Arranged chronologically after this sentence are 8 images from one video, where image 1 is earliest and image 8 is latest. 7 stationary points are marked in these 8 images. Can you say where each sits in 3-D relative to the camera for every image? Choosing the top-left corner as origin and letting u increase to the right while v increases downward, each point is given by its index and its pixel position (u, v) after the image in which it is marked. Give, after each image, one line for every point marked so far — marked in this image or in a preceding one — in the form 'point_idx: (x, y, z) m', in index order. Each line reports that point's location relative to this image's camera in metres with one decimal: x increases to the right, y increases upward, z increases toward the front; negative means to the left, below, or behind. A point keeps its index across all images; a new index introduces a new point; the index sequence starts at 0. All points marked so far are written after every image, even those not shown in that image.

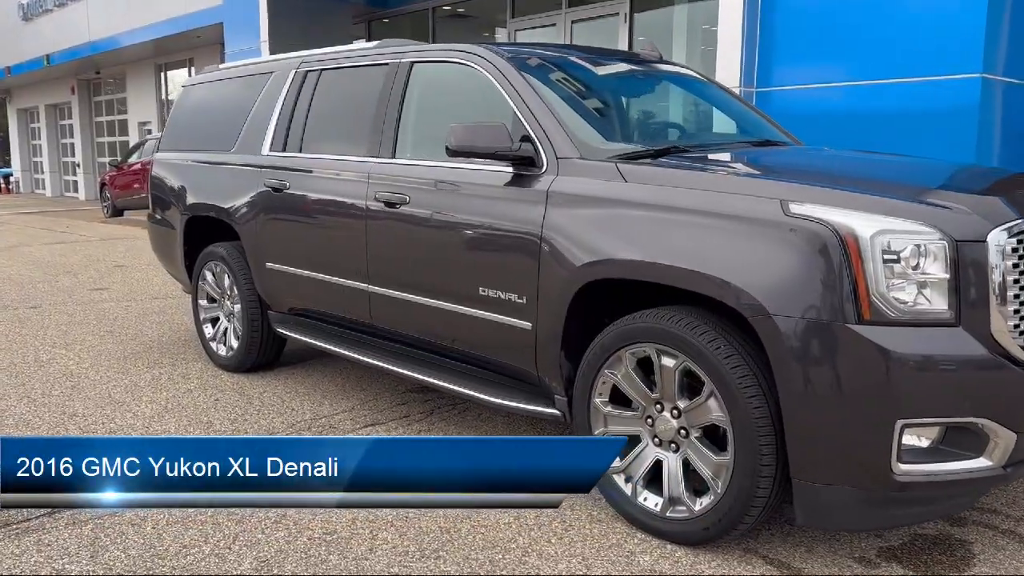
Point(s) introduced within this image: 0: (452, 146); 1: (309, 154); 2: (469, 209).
0: (-0.2, +0.6, +3.7) m
1: (-1.1, +0.7, +4.9) m
2: (-0.2, +0.3, +3.9) m
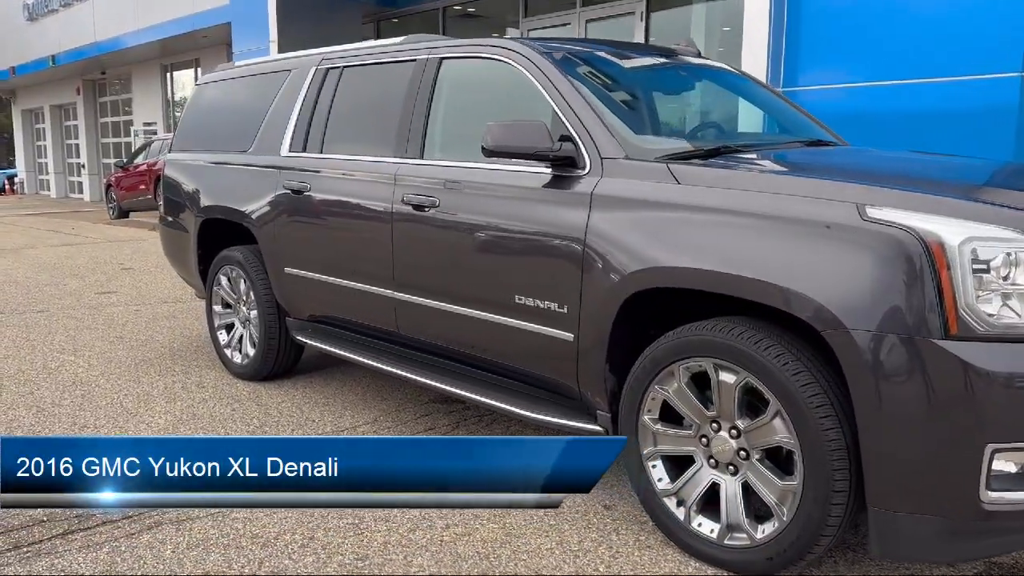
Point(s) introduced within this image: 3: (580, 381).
0: (-0.1, +0.5, +3.5) m
1: (-0.9, +0.7, +4.7) m
2: (0.0, +0.3, +3.6) m
3: (+0.3, -0.3, +3.4) m
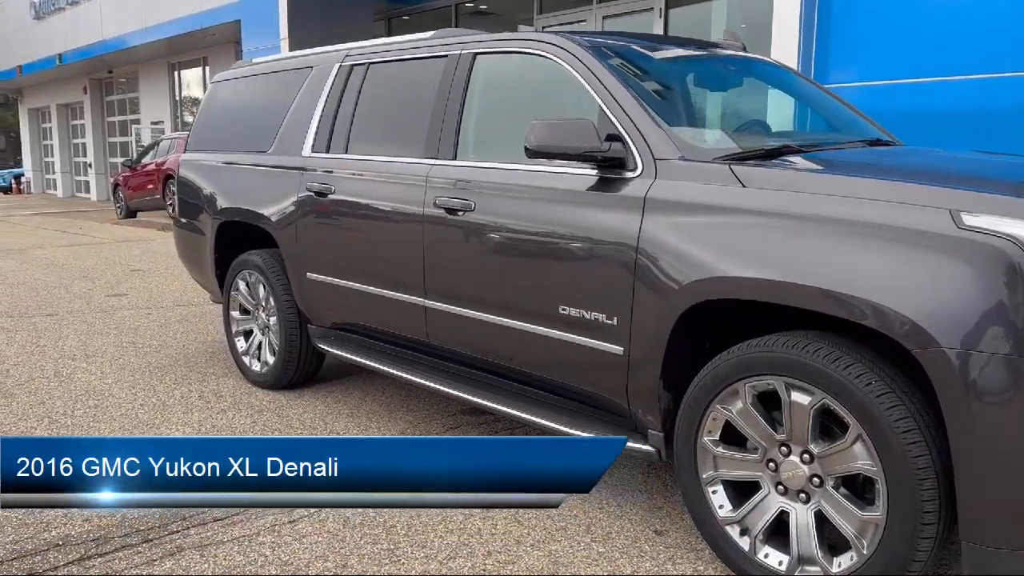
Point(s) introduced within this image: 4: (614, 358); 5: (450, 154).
0: (+0.1, +0.5, +3.2) m
1: (-0.8, +0.7, +4.5) m
2: (+0.1, +0.3, +3.4) m
3: (+0.4, -0.4, +3.2) m
4: (+0.4, -0.2, +3.2) m
5: (-0.3, +0.6, +4.0) m
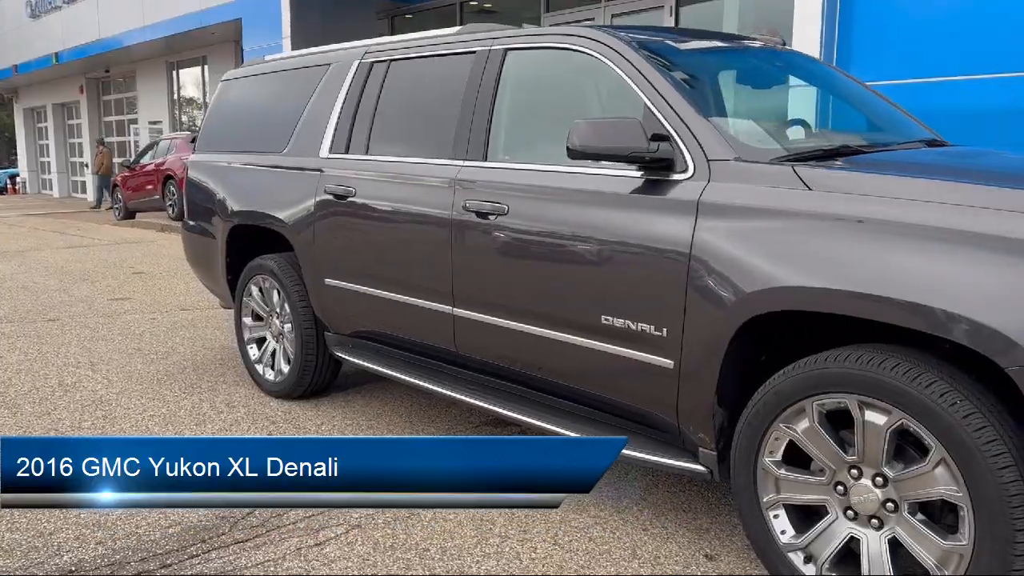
0: (+0.2, +0.5, +3.1) m
1: (-0.6, +0.6, +4.3) m
2: (+0.3, +0.2, +3.2) m
3: (+0.6, -0.4, +3.0) m
4: (+0.5, -0.3, +3.0) m
5: (-0.1, +0.6, +3.8) m
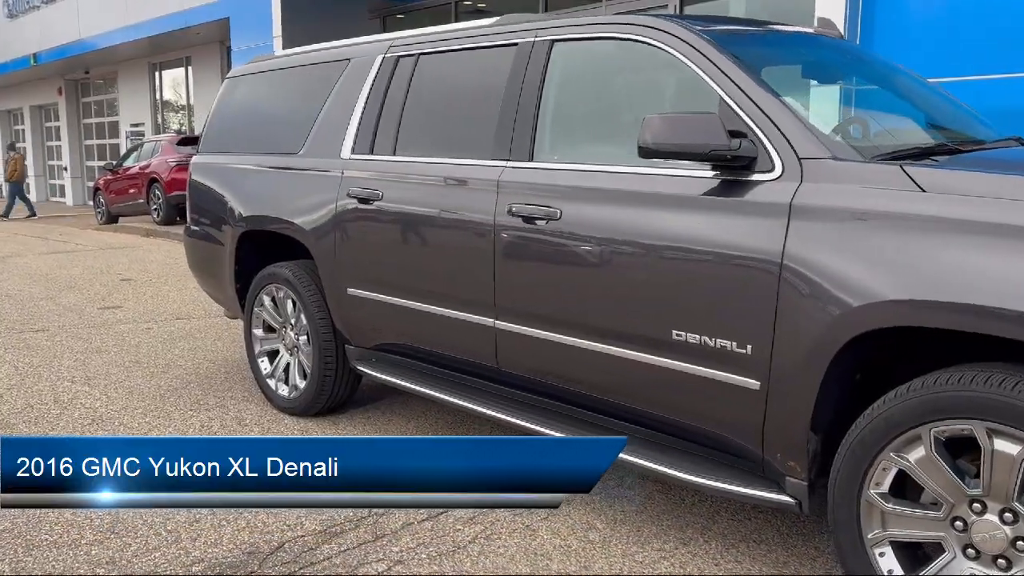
0: (+0.4, +0.4, +2.8) m
1: (-0.5, +0.6, +4.0) m
2: (+0.5, +0.2, +3.0) m
3: (+0.8, -0.5, +2.7) m
4: (+0.7, -0.3, +2.7) m
5: (+0.1, +0.5, +3.5) m
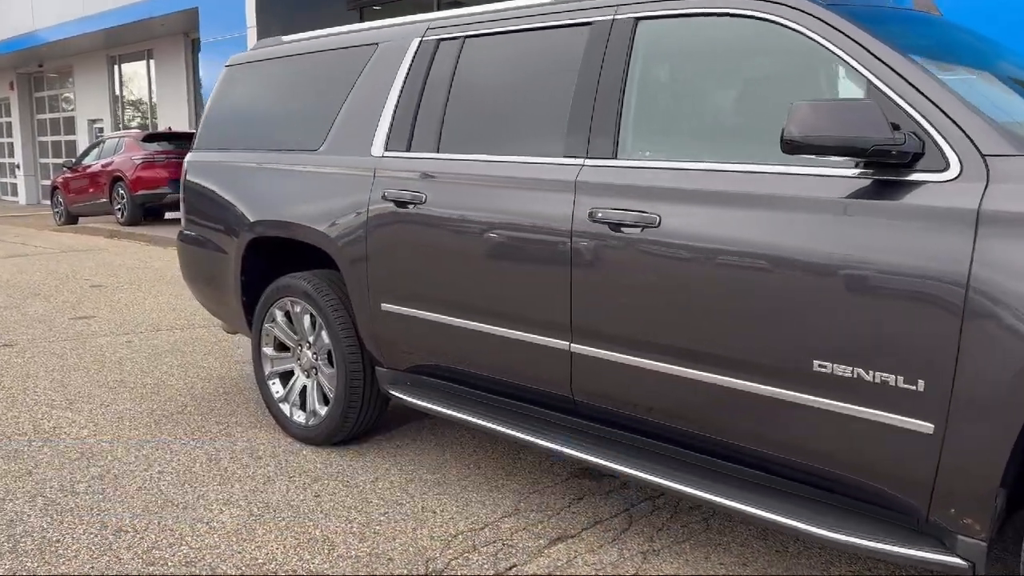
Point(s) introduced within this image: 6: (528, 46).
0: (+0.7, +0.4, +2.3) m
1: (-0.2, +0.5, +3.5) m
2: (+0.8, +0.1, +2.5) m
3: (+1.1, -0.5, +2.3) m
4: (+1.0, -0.4, +2.3) m
5: (+0.3, +0.5, +3.0) m
6: (0.0, +0.9, +3.4) m
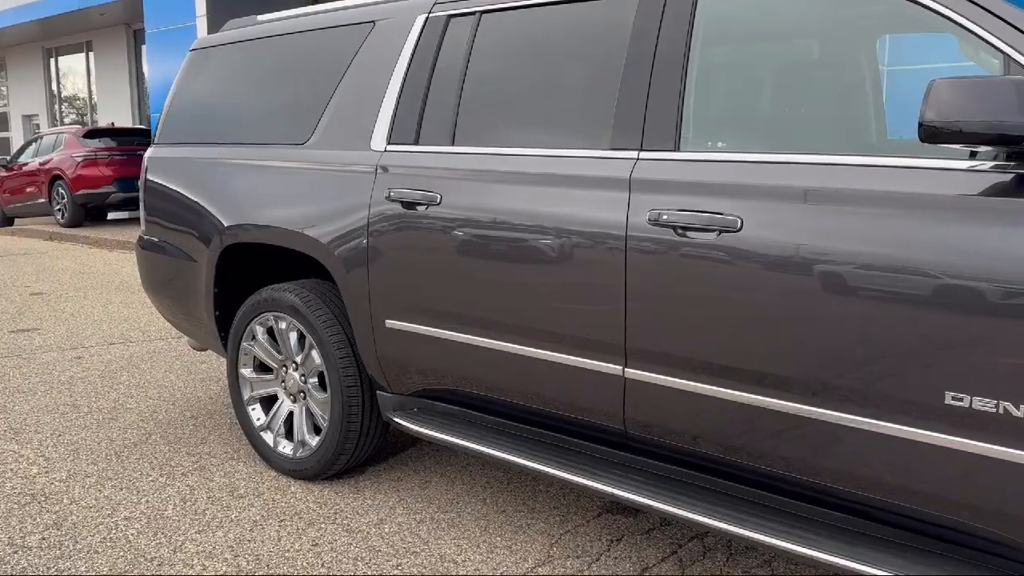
0: (+0.9, +0.3, +1.9) m
1: (-0.1, +0.5, +3.0) m
2: (+0.9, +0.1, +2.1) m
3: (+1.2, -0.5, +1.9) m
4: (+1.2, -0.4, +1.9) m
5: (+0.4, +0.4, +2.6) m
6: (+0.1, +0.9, +2.9) m
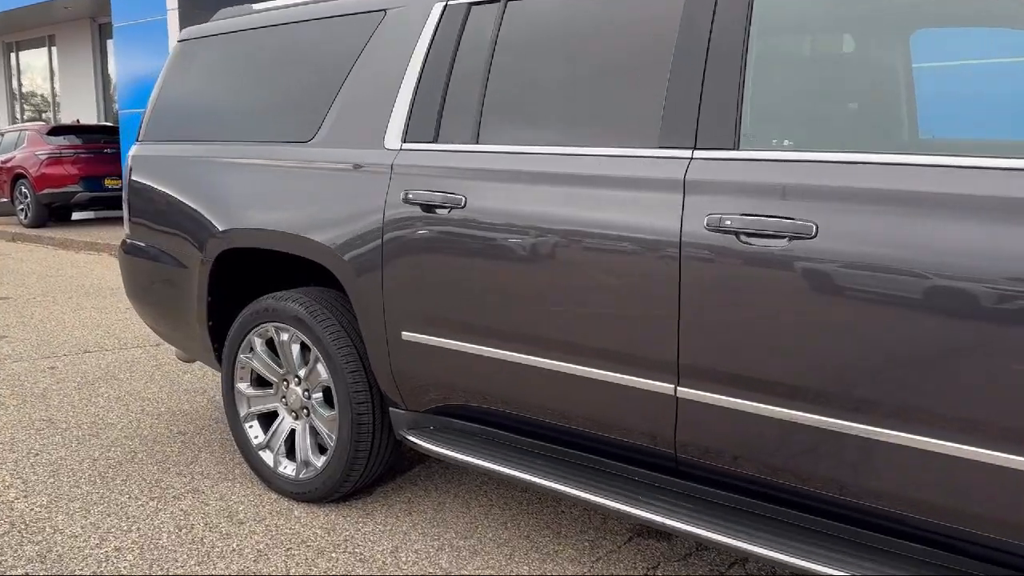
0: (+1.0, +0.3, +1.7) m
1: (0.0, +0.4, +2.8) m
2: (+1.0, +0.1, +1.9) m
3: (+1.4, -0.6, +1.7) m
4: (+1.3, -0.4, +1.7) m
5: (+0.5, +0.4, +2.4) m
6: (+0.2, +0.8, +2.7) m
